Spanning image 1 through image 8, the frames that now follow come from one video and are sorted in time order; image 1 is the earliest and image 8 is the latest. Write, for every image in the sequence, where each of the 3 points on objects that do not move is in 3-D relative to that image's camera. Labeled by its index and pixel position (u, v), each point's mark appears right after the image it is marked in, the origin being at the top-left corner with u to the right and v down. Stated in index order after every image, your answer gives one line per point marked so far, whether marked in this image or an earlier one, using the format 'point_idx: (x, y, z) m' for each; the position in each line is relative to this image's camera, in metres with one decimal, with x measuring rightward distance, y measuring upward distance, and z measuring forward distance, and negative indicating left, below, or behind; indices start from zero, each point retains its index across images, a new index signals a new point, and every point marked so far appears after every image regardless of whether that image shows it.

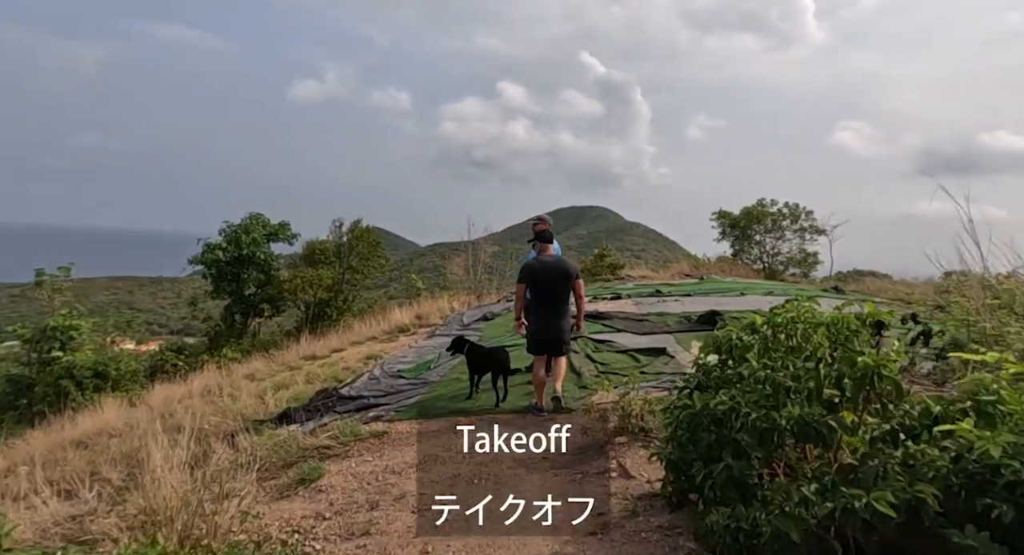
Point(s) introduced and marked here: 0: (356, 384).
0: (-2.1, -1.5, +7.9) m
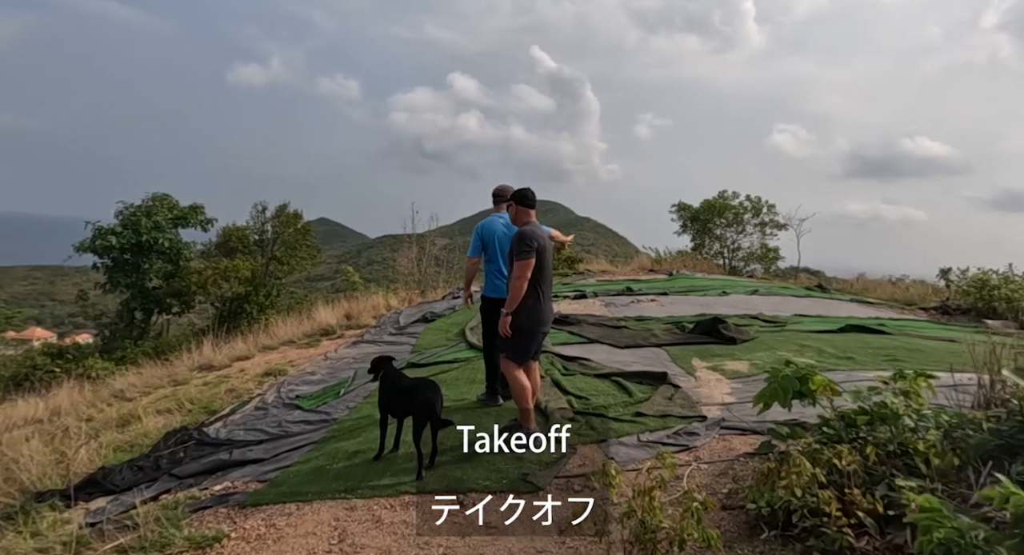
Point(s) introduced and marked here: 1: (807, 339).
0: (-2.7, -1.4, +5.7) m
1: (+2.7, -0.6, +5.4) m
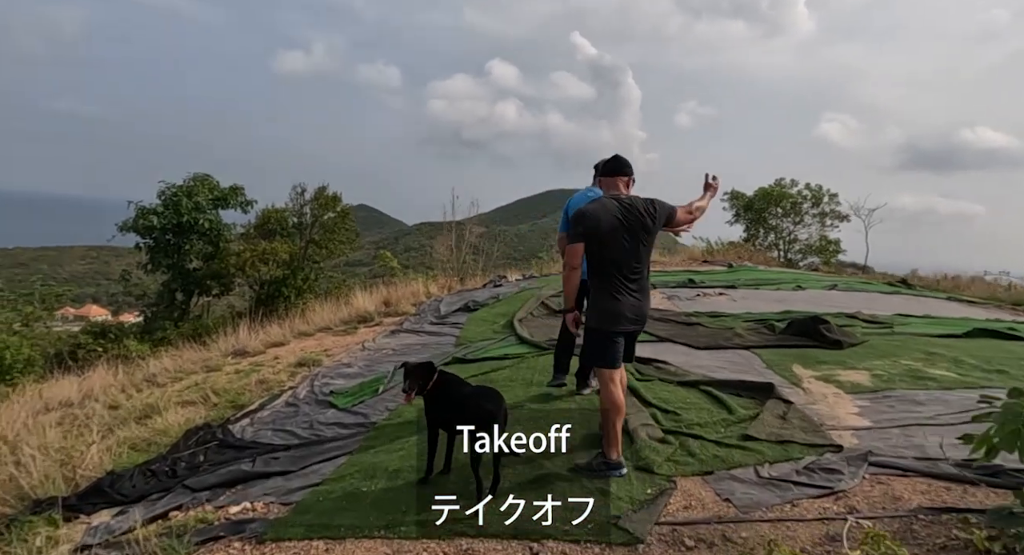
0: (-2.2, -1.2, +5.2) m
1: (+3.2, -0.5, +4.5) m
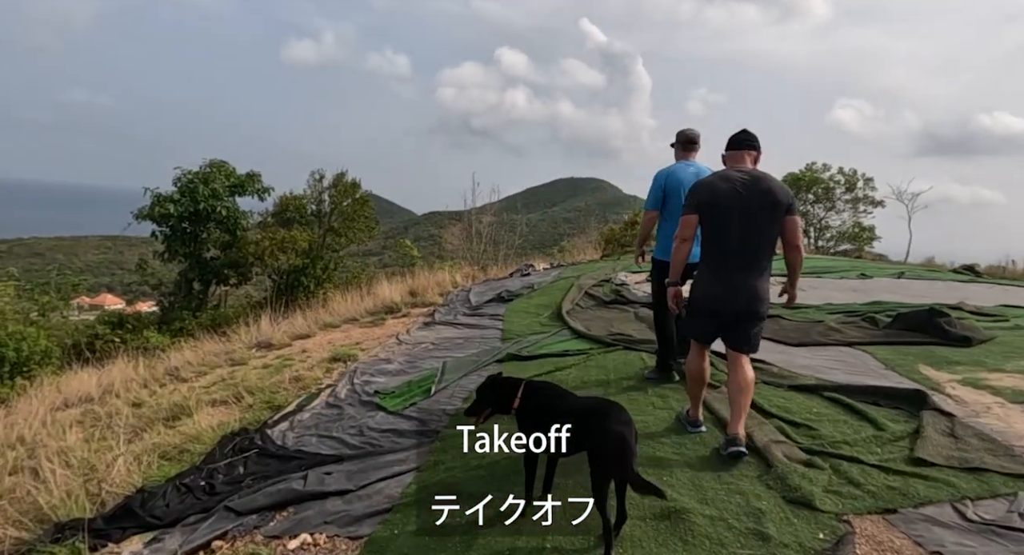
0: (-1.6, -1.1, +4.6) m
1: (+3.7, -0.4, +3.9) m
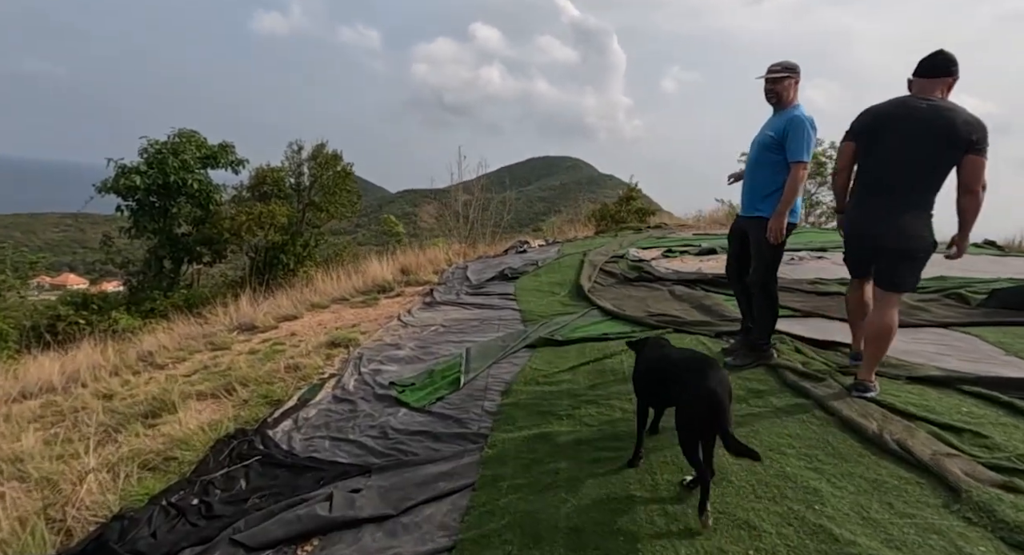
0: (-1.4, -0.9, +4.0) m
1: (+4.0, -0.3, +3.4) m
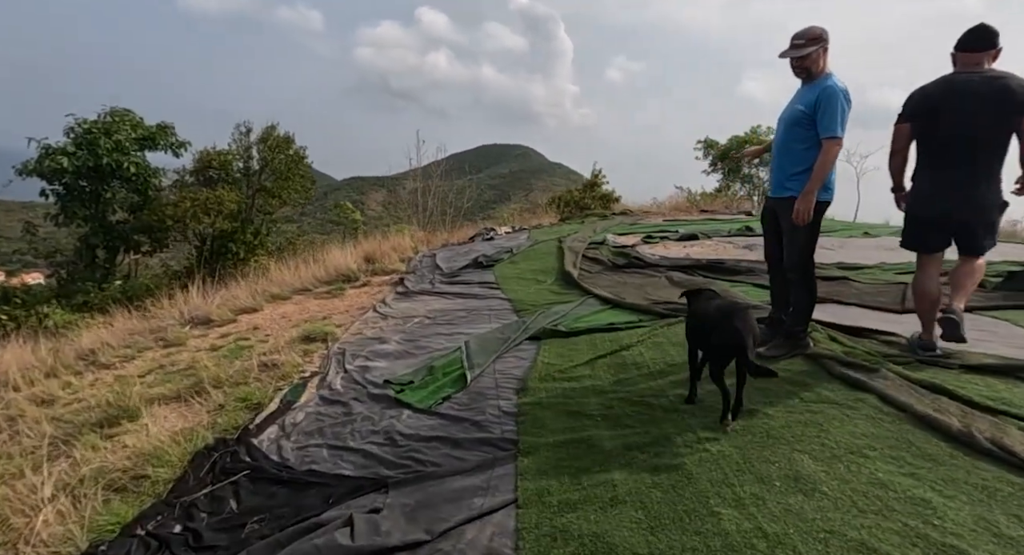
0: (-1.3, -0.9, +3.5) m
1: (+4.1, -0.2, +3.4) m
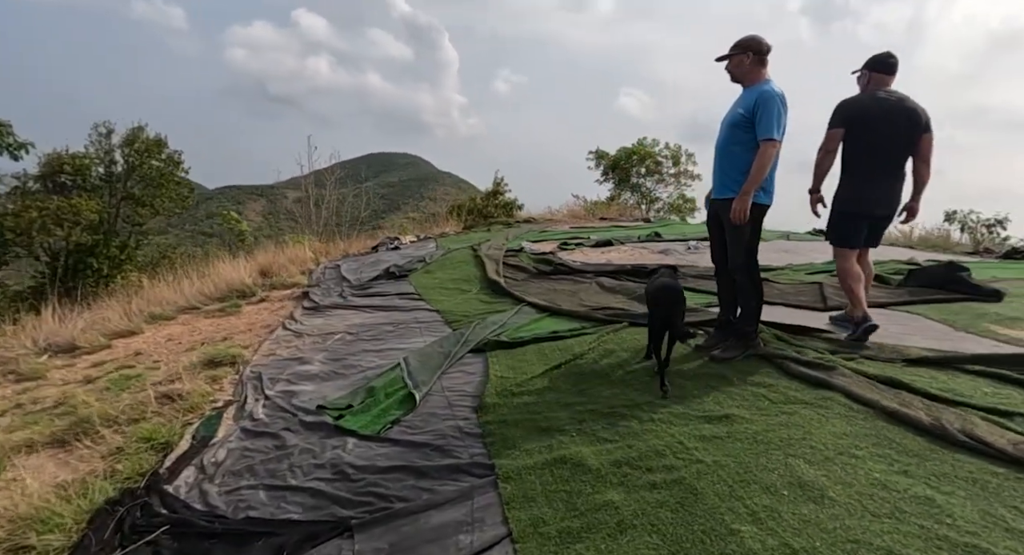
0: (-1.5, -1.0, +3.1) m
1: (+3.8, -0.1, +3.9) m
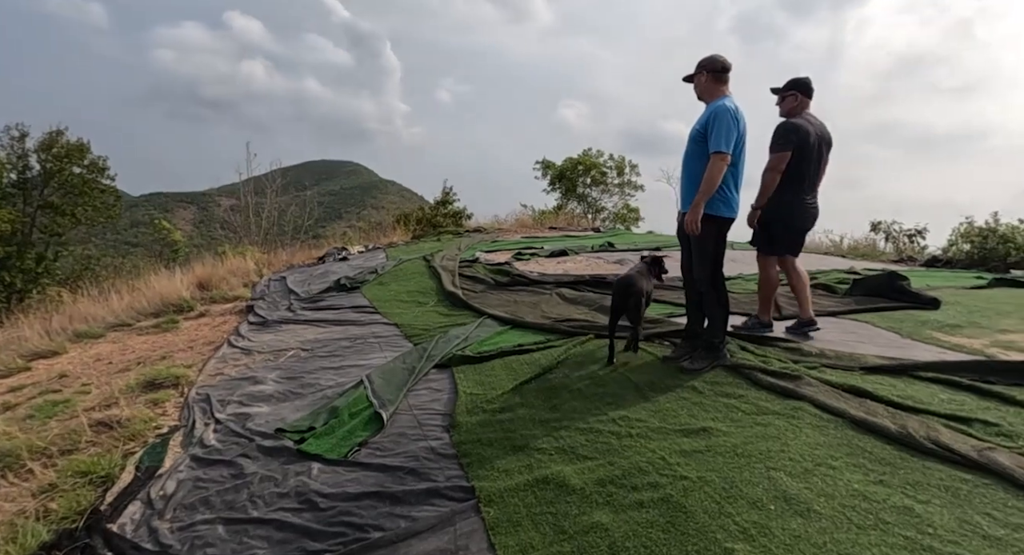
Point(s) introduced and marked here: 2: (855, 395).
0: (-1.6, -1.0, +2.8) m
1: (+3.6, -0.2, +4.2) m
2: (+1.6, -0.6, +2.8) m
